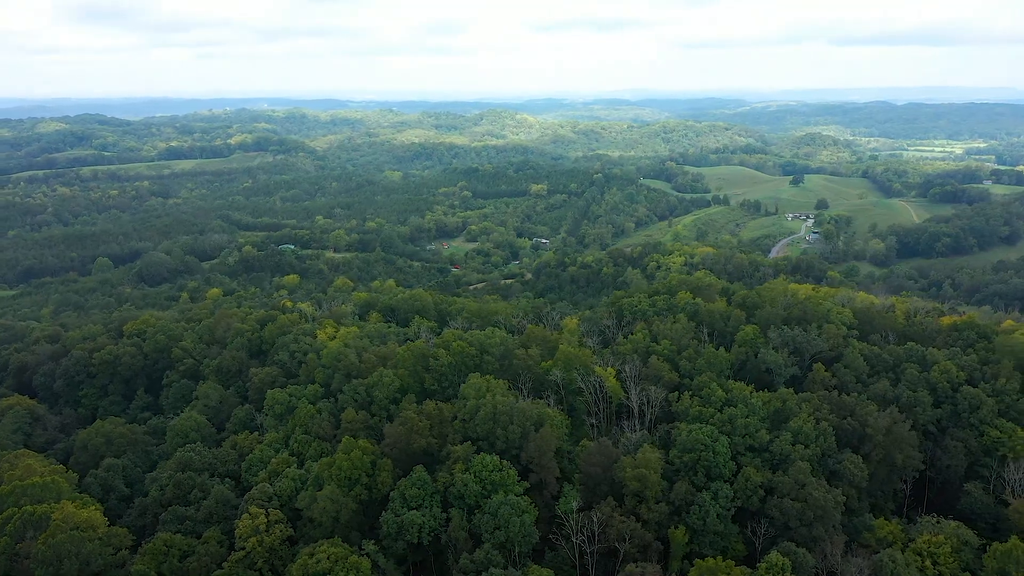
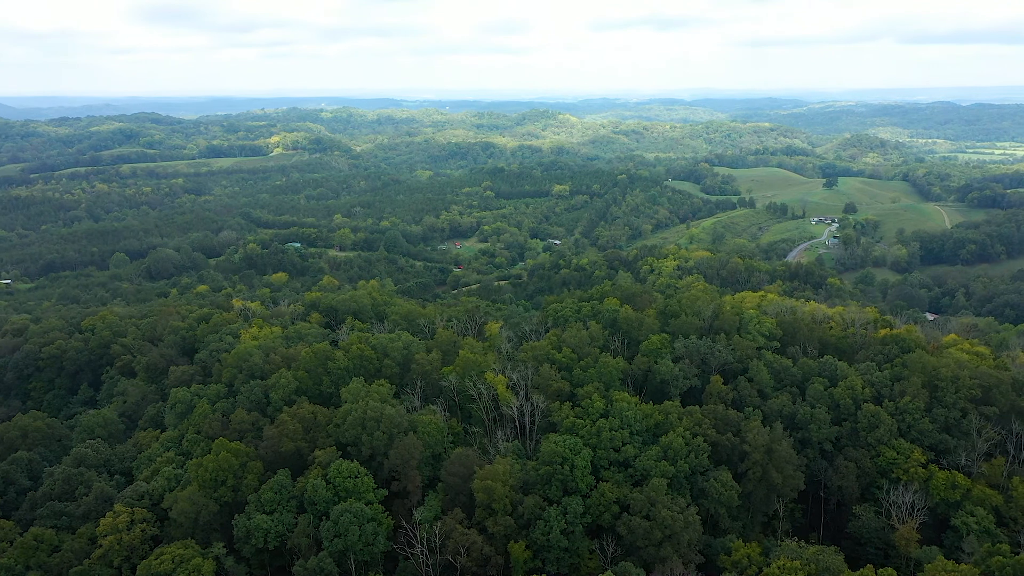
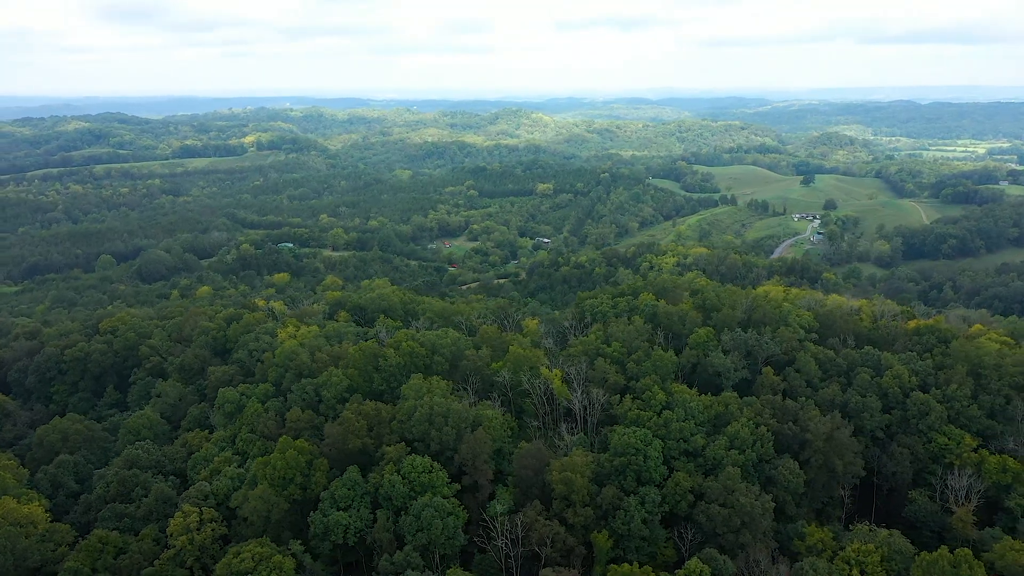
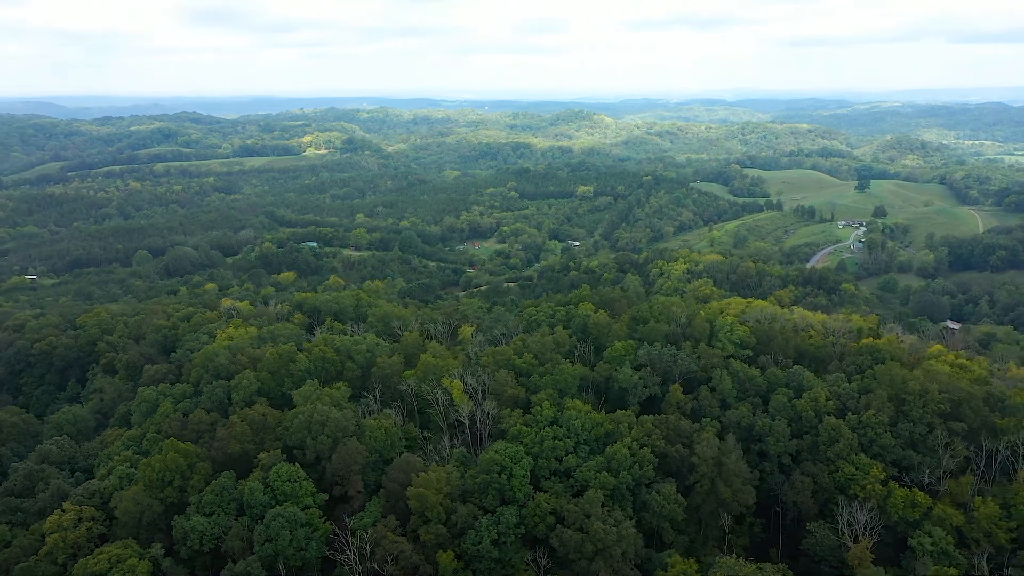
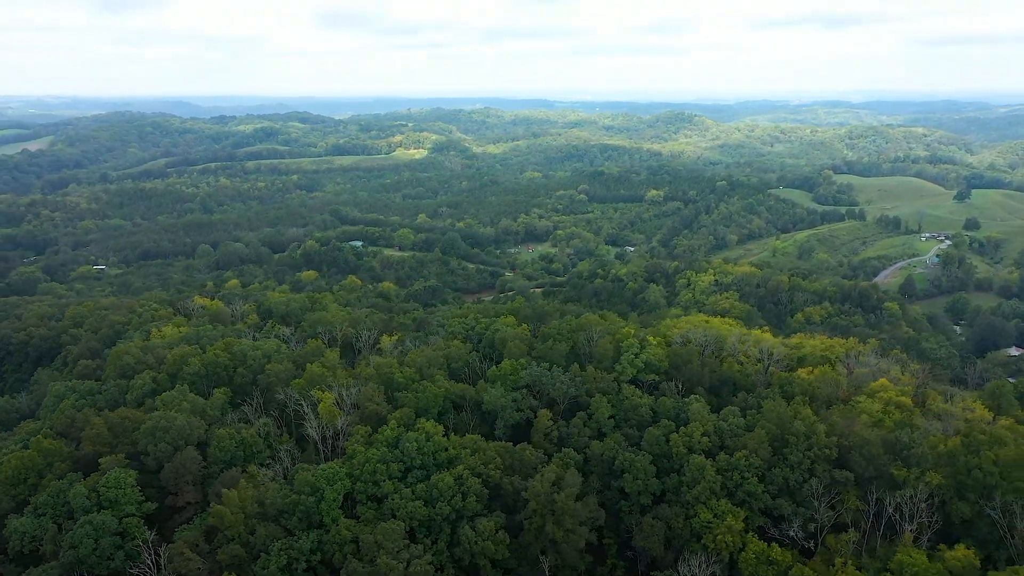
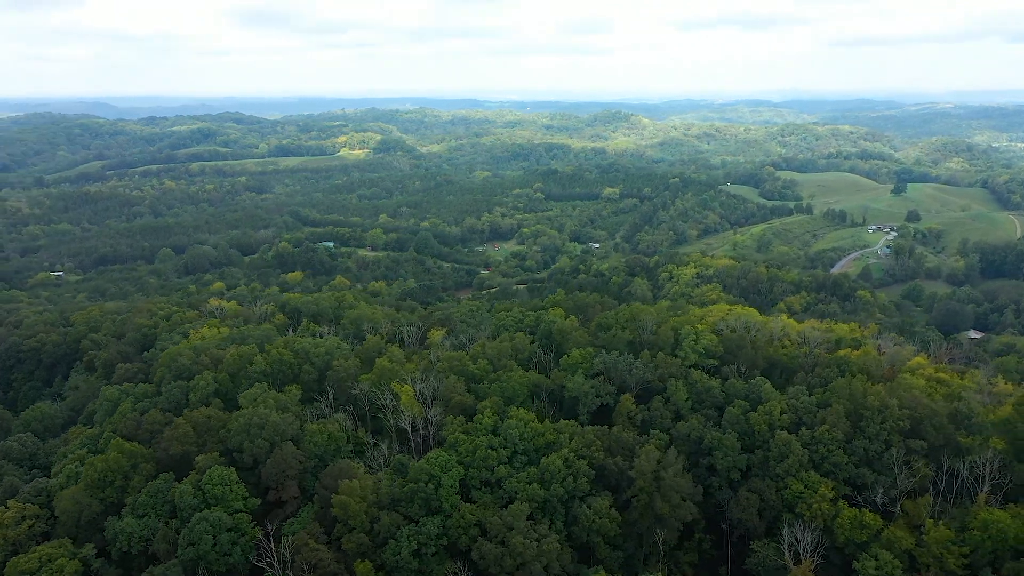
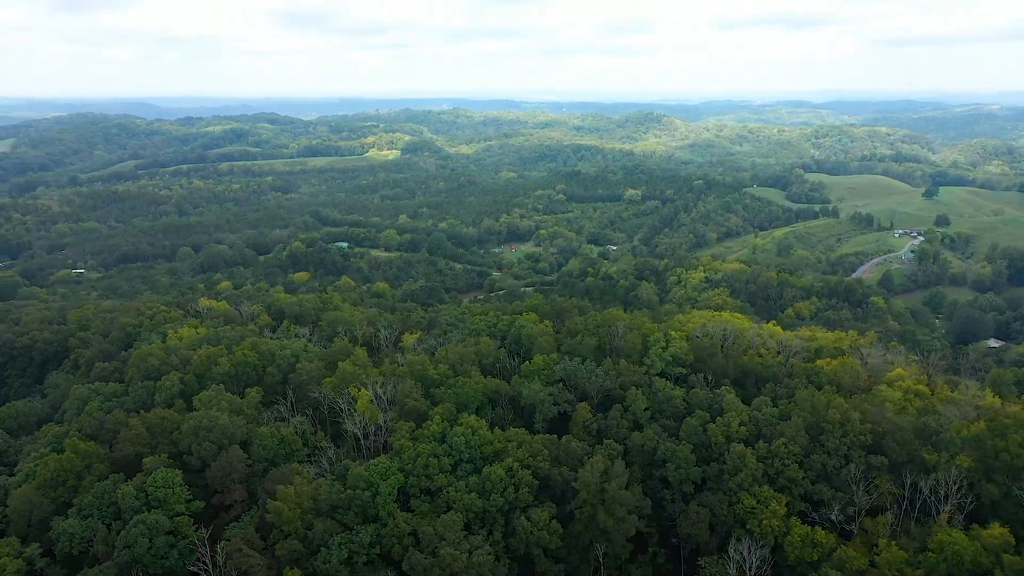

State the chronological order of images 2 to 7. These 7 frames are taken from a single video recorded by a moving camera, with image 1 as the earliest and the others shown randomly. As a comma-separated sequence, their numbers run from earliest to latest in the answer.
3, 2, 4, 6, 7, 5
